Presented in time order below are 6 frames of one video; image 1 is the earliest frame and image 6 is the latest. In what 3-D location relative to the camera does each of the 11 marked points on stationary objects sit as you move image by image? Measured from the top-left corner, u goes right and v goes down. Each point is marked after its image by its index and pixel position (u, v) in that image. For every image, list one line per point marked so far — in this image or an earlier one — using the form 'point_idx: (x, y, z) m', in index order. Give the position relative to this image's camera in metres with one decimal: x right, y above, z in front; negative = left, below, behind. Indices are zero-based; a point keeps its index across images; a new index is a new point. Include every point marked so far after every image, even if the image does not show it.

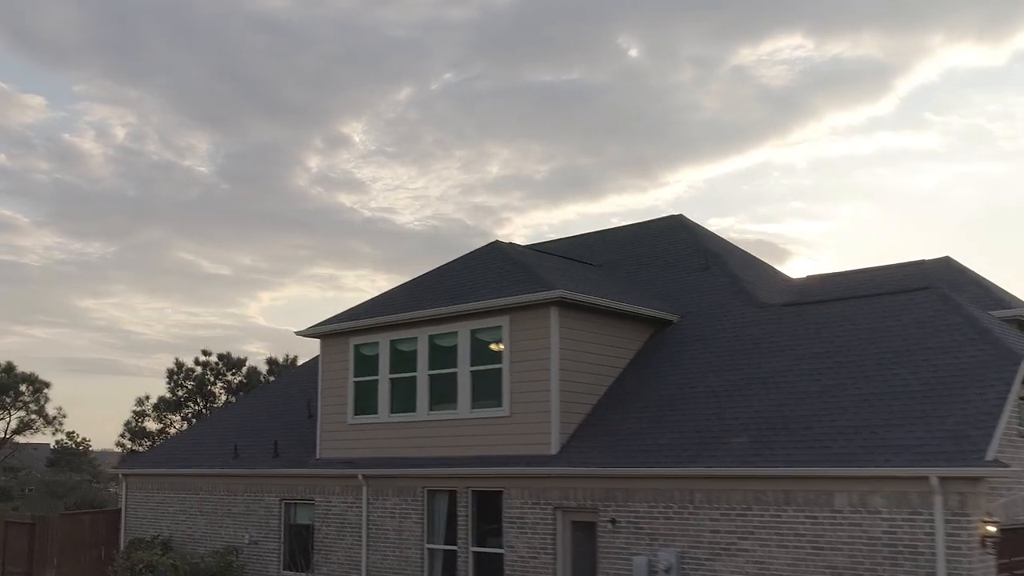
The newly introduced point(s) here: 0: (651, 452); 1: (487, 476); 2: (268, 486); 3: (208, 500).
0: (+1.3, -1.5, +10.4) m
1: (-0.3, -1.9, +11.6) m
2: (-3.1, -2.5, +14.3) m
3: (-4.1, -2.9, +15.1) m
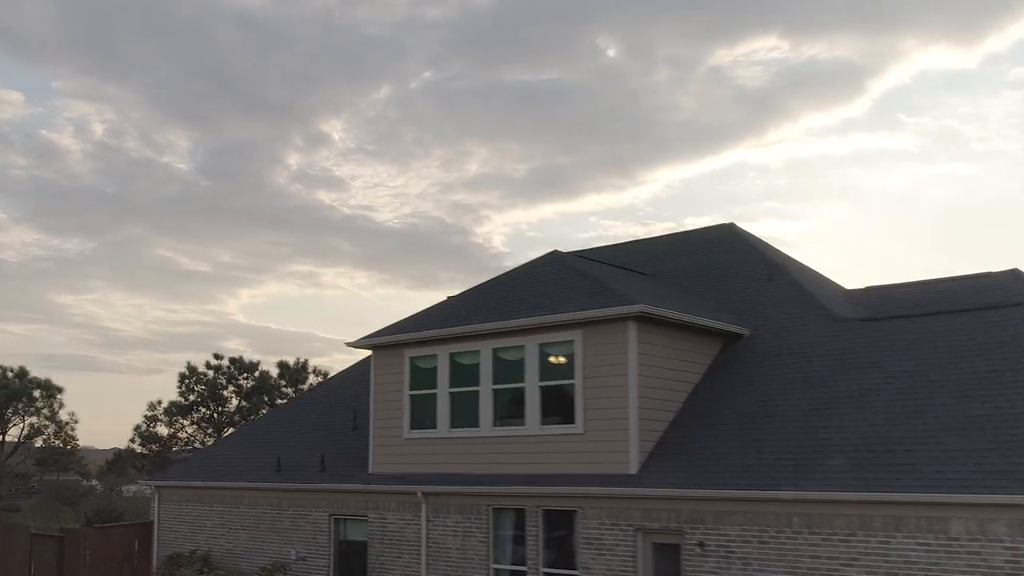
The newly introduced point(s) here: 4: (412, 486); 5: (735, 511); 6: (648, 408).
0: (+2.1, -1.7, +10.2) m
1: (+0.5, -2.1, +11.3) m
2: (-2.4, -2.6, +13.9) m
3: (-3.4, -3.0, +14.7) m
4: (-1.1, -2.2, +12.7) m
5: (+2.0, -2.0, +9.9) m
6: (+1.4, -1.2, +11.2) m
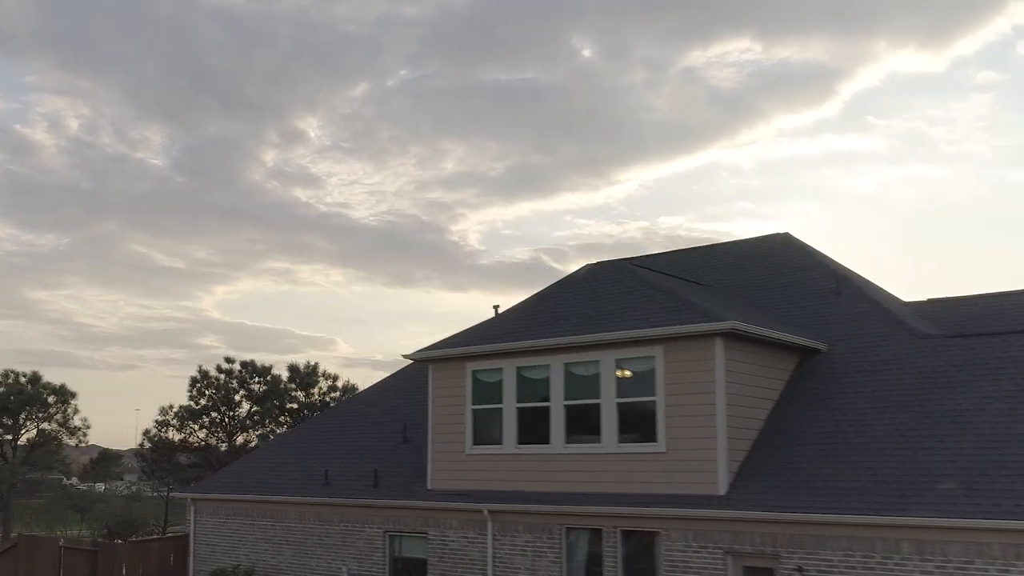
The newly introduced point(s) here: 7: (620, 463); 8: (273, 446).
0: (+2.9, -1.8, +9.9) m
1: (+1.3, -2.2, +11.0) m
2: (-1.7, -2.7, +13.5) m
3: (-2.8, -3.1, +14.3) m
4: (-0.4, -2.4, +12.3) m
5: (+2.8, -2.1, +9.6) m
6: (+2.2, -1.3, +10.9) m
7: (+1.1, -1.8, +11.4) m
8: (-3.4, -2.3, +16.0) m
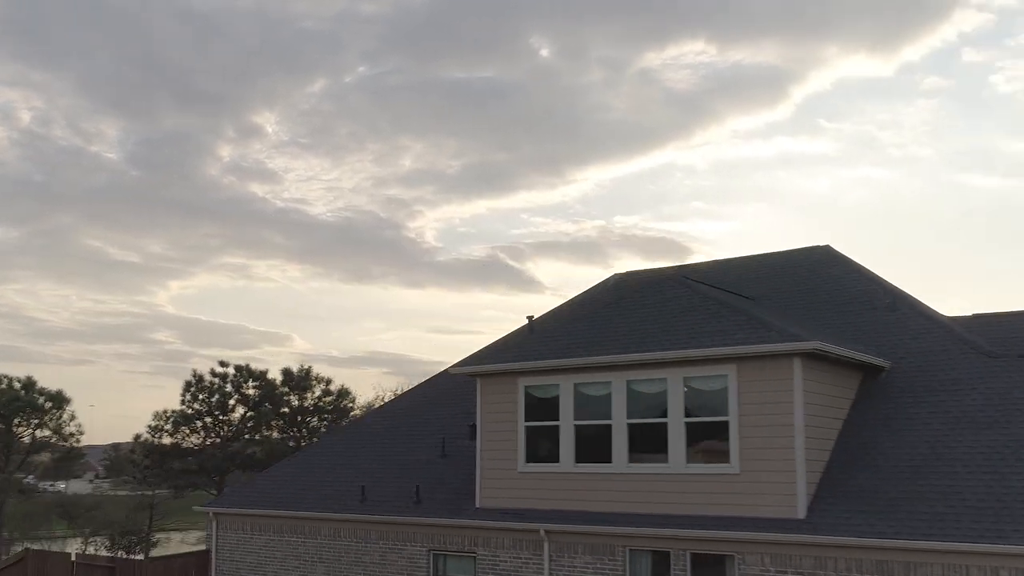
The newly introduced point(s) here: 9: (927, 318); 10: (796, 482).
0: (+3.6, -2.0, +9.7) m
1: (+1.9, -2.4, +10.7) m
2: (-1.2, -2.9, +13.0) m
3: (-2.3, -3.2, +13.8) m
4: (+0.2, -2.5, +11.9) m
5: (+3.5, -2.3, +9.4) m
6: (+2.8, -1.5, +10.7) m
7: (+1.7, -1.9, +11.1) m
8: (-3.0, -2.4, +15.5) m
9: (+4.7, -0.3, +12.7) m
10: (+2.6, -1.8, +10.4) m
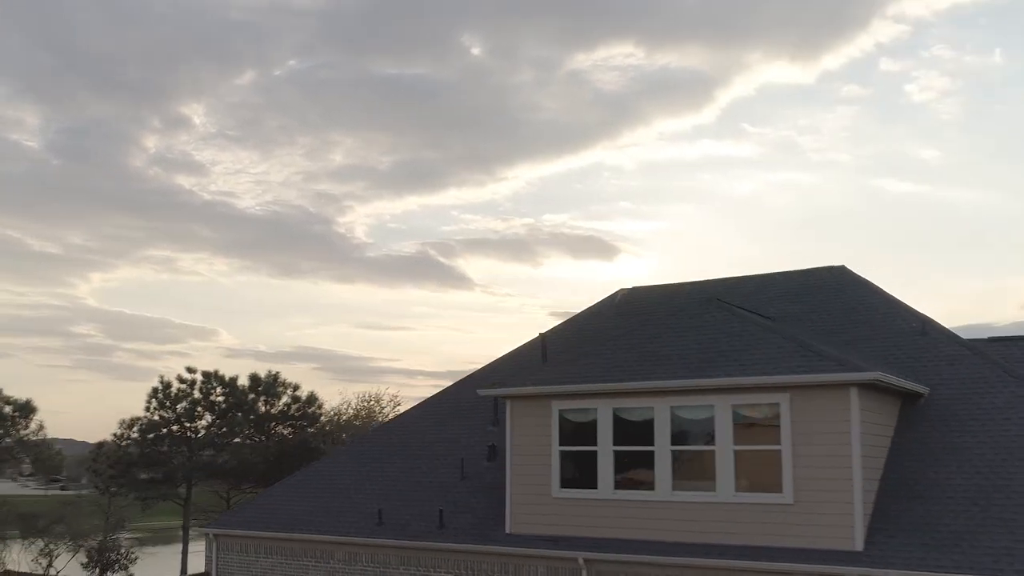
0: (+4.1, -2.3, +9.6) m
1: (+2.4, -2.6, +10.5) m
2: (-0.9, -3.1, +12.6) m
3: (-2.0, -3.4, +13.4) m
4: (+0.6, -2.7, +11.6) m
5: (+4.1, -2.6, +9.4) m
6: (+3.3, -1.8, +10.5) m
7: (+2.2, -2.2, +10.9) m
8: (-2.8, -2.5, +15.0) m
9: (+5.0, -0.6, +12.7) m
10: (+3.1, -2.1, +10.3) m
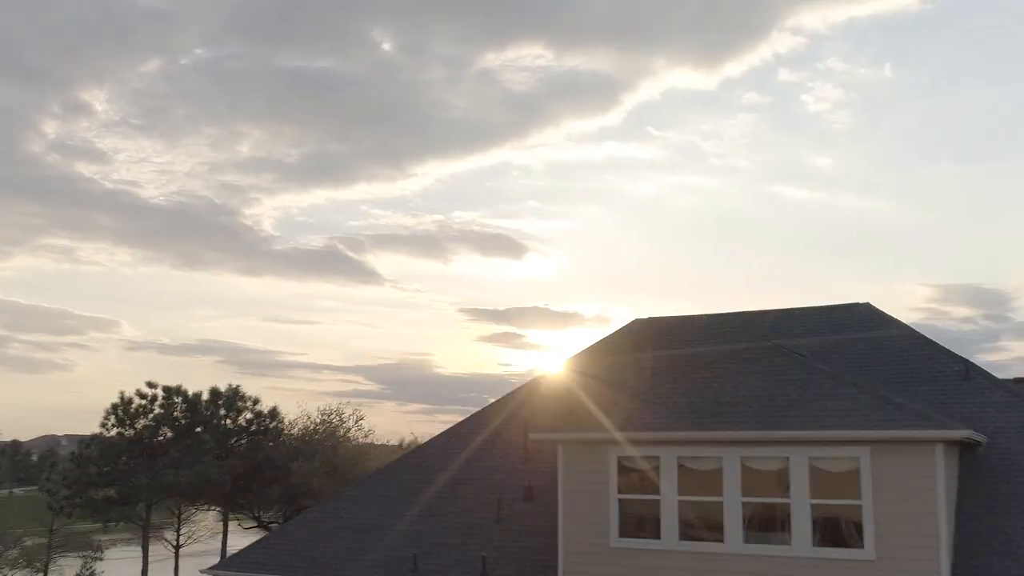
0: (+5.6, -3.2, +11.4) m
1: (+3.8, -3.5, +12.1) m
2: (+0.3, -3.9, +13.9) m
3: (-0.9, -4.1, +14.5) m
4: (+1.9, -3.6, +13.0) m
5: (+5.5, -3.5, +11.1) m
6: (+4.7, -2.7, +12.2) m
7: (+3.5, -3.1, +12.5) m
8: (-1.8, -3.3, +16.0) m
9: (+6.2, -1.5, +14.5) m
10: (+4.5, -3.0, +11.9) m
